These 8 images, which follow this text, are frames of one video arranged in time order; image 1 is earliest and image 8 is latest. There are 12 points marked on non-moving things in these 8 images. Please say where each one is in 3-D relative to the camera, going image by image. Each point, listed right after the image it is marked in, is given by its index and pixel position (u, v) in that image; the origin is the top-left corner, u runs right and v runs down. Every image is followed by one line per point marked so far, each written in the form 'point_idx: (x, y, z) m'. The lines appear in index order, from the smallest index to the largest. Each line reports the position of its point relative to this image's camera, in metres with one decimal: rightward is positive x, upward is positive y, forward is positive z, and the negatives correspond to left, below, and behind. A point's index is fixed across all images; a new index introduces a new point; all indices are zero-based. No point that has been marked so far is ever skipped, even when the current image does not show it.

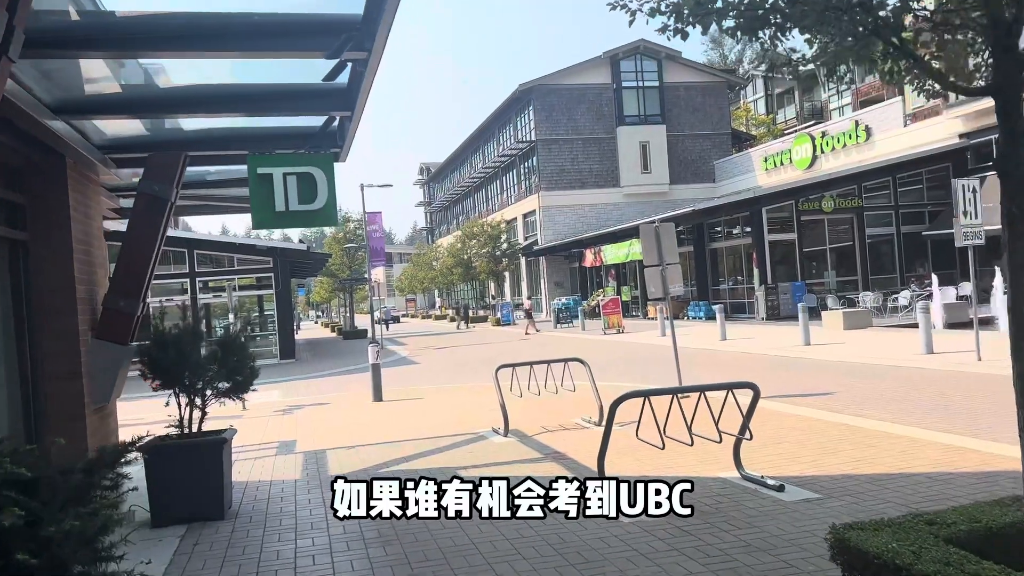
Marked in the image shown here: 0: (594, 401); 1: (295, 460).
0: (+1.1, -1.5, +10.5) m
1: (-2.3, -1.8, +8.5) m
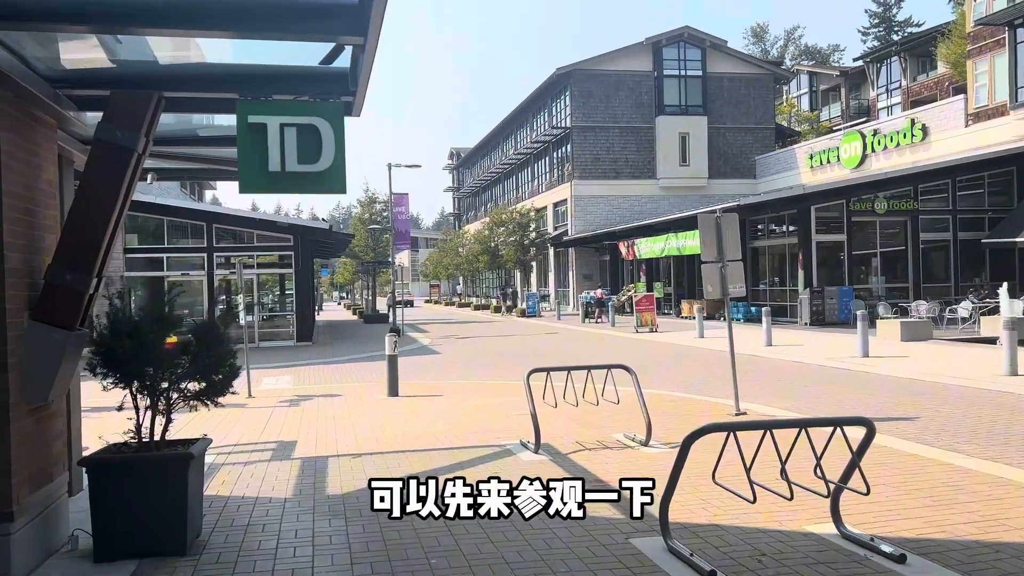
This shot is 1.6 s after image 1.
0: (+1.5, -1.4, +9.2) m
1: (-2.0, -1.6, +7.2) m
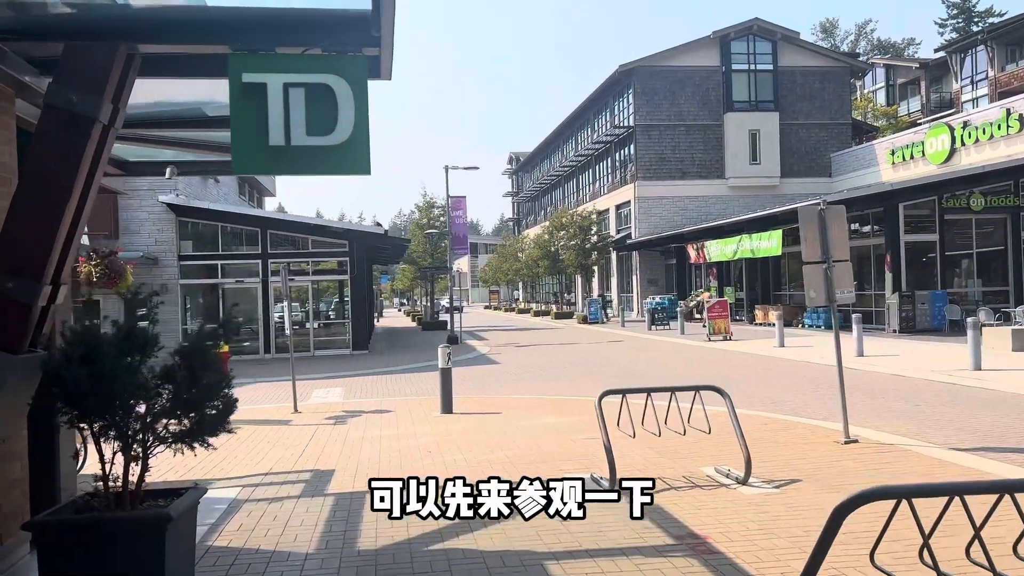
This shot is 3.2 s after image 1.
0: (+2.1, -1.5, +7.9) m
1: (-1.5, -1.7, +6.1) m
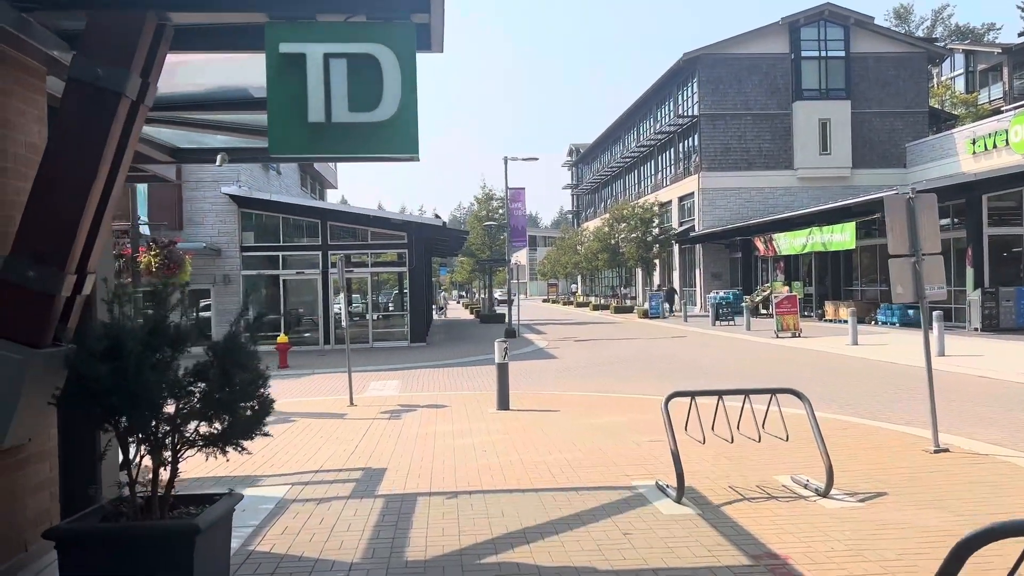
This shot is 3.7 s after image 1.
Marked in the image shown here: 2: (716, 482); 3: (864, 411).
0: (+2.7, -1.4, +7.3) m
1: (-1.0, -1.6, +5.8) m
2: (+1.6, -1.5, +6.5) m
3: (+4.2, -1.5, +9.6) m
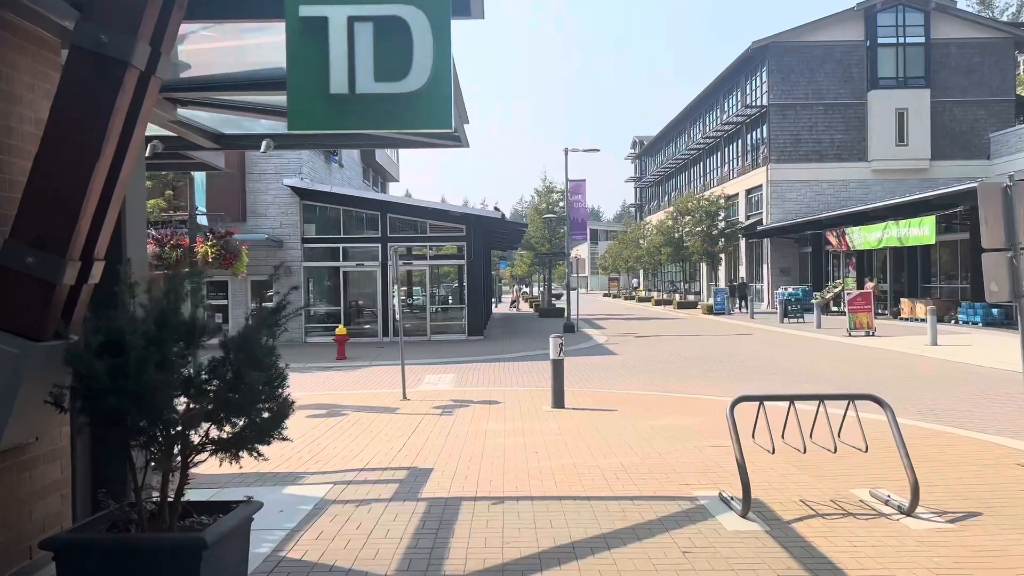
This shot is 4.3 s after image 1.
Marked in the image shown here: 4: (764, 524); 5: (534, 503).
0: (+3.1, -1.4, +6.7) m
1: (-0.7, -1.6, +5.5) m
2: (+2.0, -1.5, +6.0) m
3: (+4.8, -1.4, +8.9) m
4: (+1.7, -1.6, +5.4) m
5: (+0.1, -1.6, +6.0) m
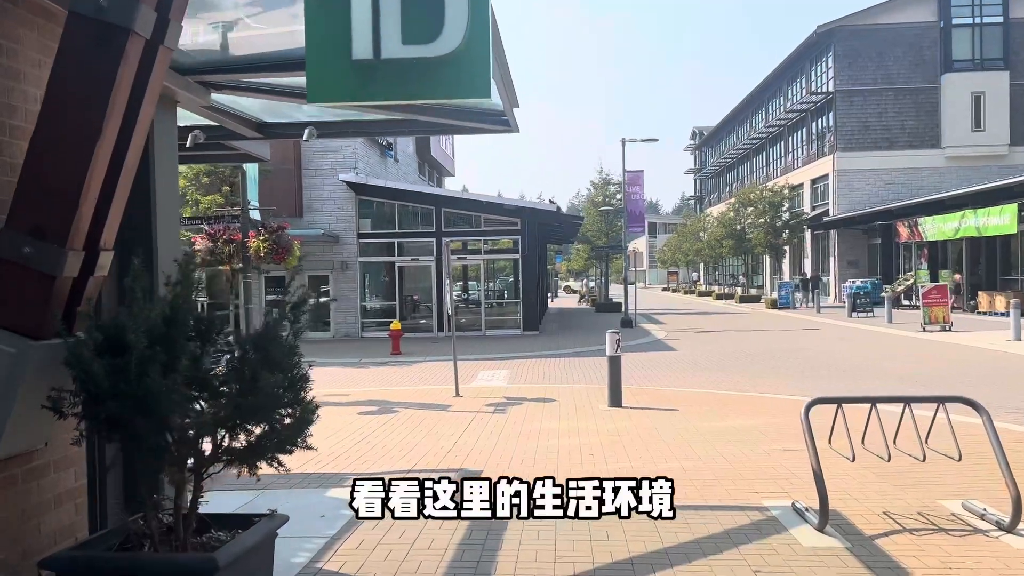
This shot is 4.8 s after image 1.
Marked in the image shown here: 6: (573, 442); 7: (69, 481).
0: (+3.5, -1.3, +6.1) m
1: (-0.4, -1.5, +5.2) m
2: (+2.4, -1.5, +5.4) m
3: (+5.3, -1.3, +8.2) m
4: (+2.0, -1.5, +4.9) m
5: (+0.5, -1.5, +5.5) m
6: (+0.7, -1.6, +8.4) m
7: (-1.8, -0.8, +3.3) m
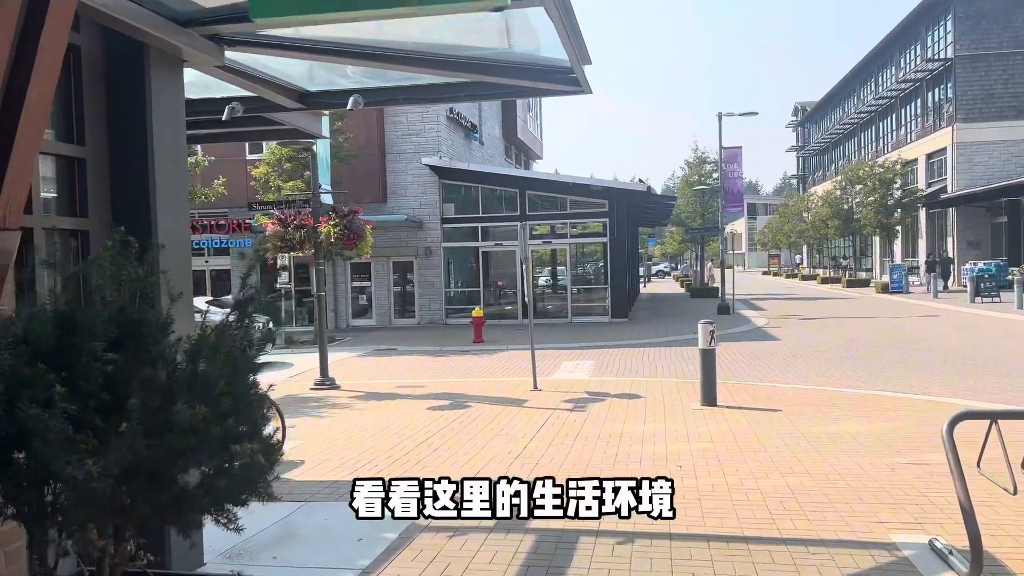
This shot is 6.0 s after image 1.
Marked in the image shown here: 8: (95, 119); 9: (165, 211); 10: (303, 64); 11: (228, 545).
0: (+3.9, -1.2, +4.8) m
1: (0.0, -1.5, +4.3) m
2: (+2.7, -1.4, +4.3) m
3: (+6.0, -1.2, +6.7) m
4: (+2.3, -1.4, +3.8) m
5: (+0.9, -1.4, +4.6) m
6: (+1.4, -1.4, +7.5) m
7: (-1.7, -0.8, +2.6) m
8: (-2.0, +0.8, +3.9) m
9: (-1.7, +0.4, +4.1) m
10: (-1.4, +1.5, +5.2) m
11: (-1.7, -1.5, +4.8) m
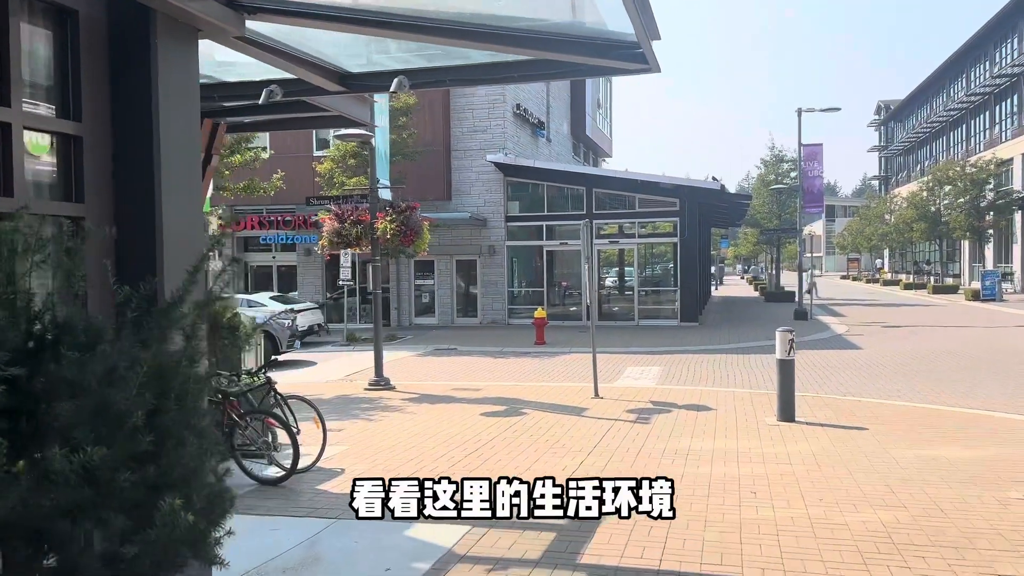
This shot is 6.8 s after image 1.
0: (+4.1, -1.3, +3.9) m
1: (+0.2, -1.5, +3.7) m
2: (+2.9, -1.4, +3.5) m
3: (+6.4, -1.3, +5.6) m
4: (+2.4, -1.5, +3.0) m
5: (+1.1, -1.5, +3.9) m
6: (+1.8, -1.5, +6.7) m
7: (-1.6, -0.7, +2.2) m
8: (-1.8, +0.8, +3.5) m
9: (-1.5, +0.4, +3.7) m
10: (-1.0, +1.5, +4.8) m
11: (-1.4, -1.5, +4.3) m
